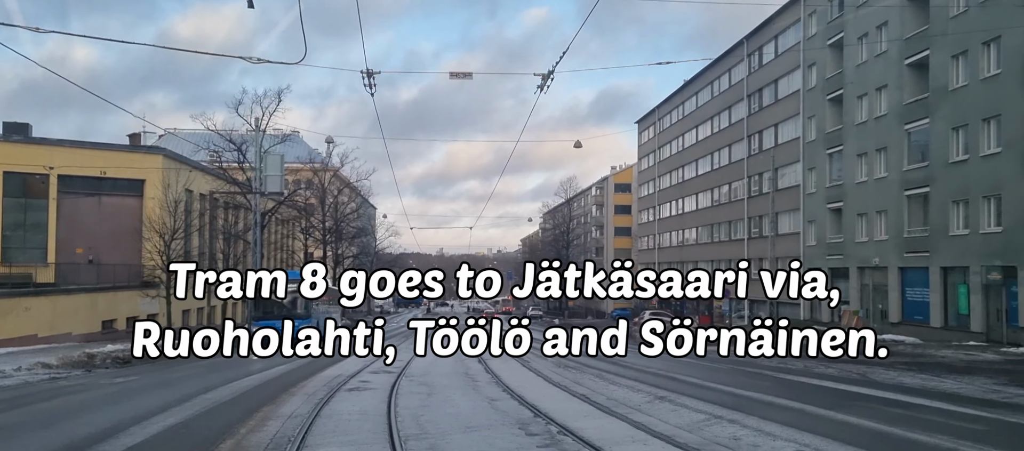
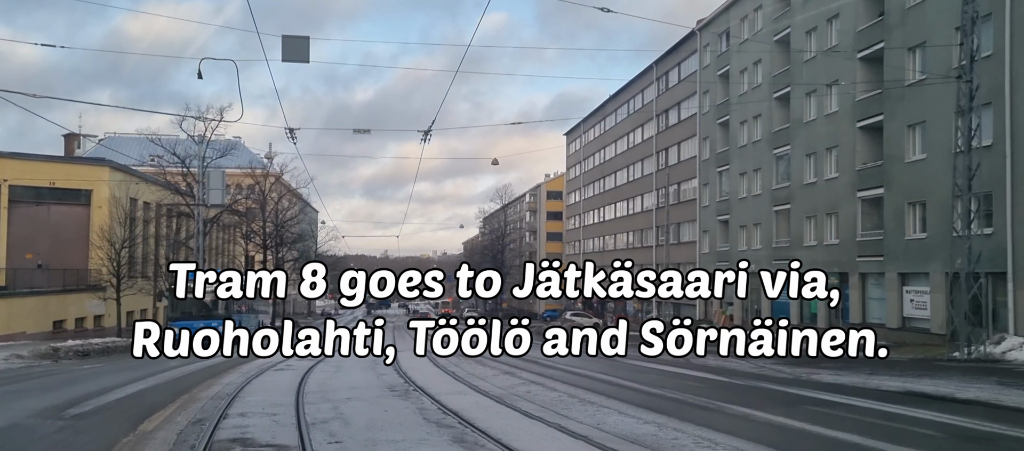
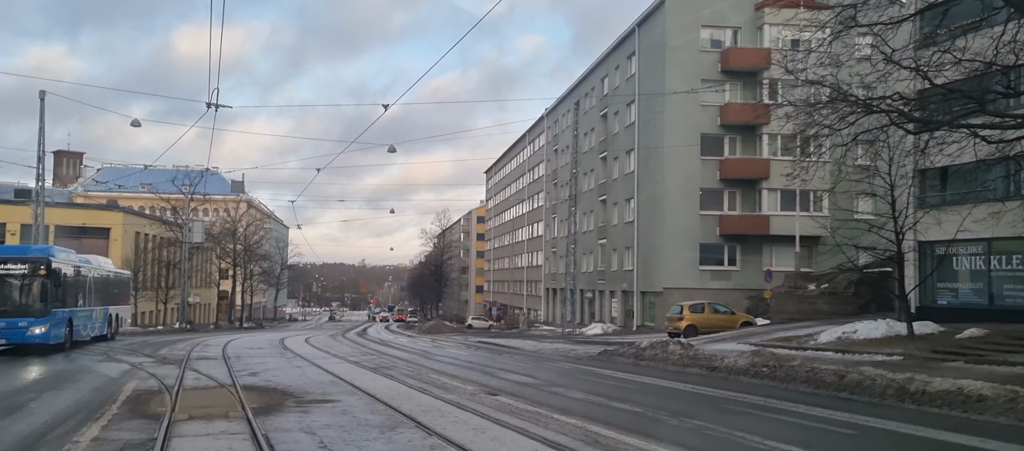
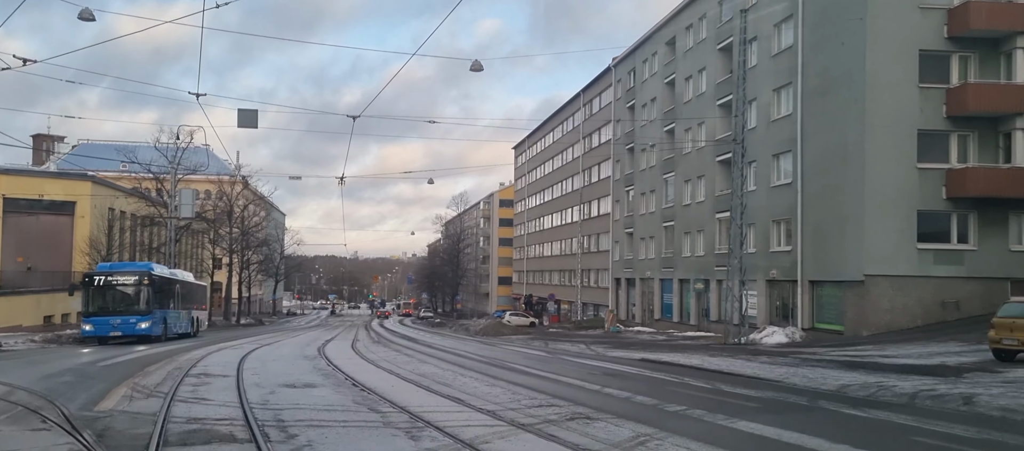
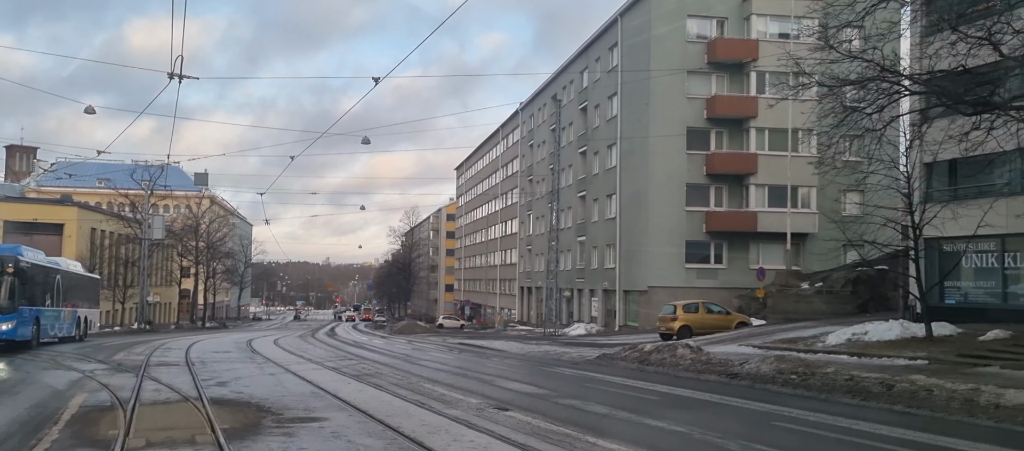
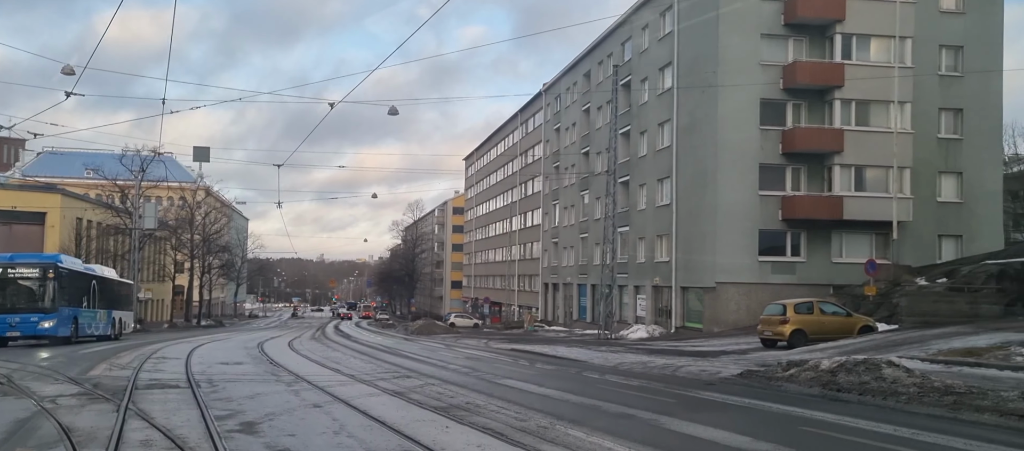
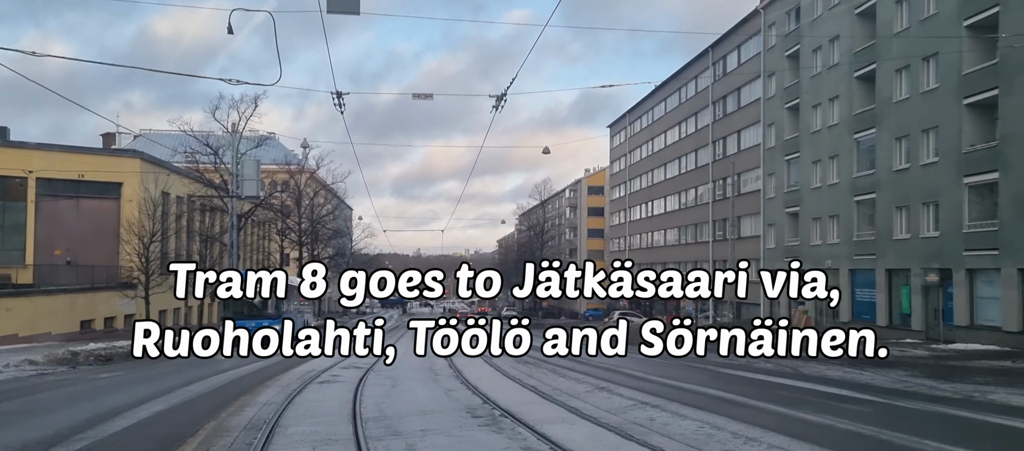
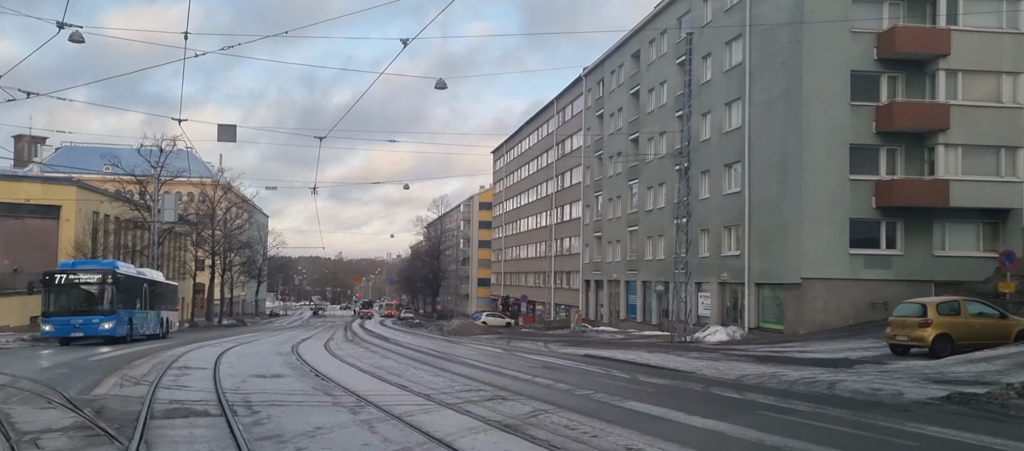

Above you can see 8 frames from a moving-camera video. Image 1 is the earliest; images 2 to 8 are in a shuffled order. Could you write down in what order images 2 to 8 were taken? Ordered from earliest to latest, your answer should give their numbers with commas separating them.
7, 2, 4, 8, 6, 5, 3
